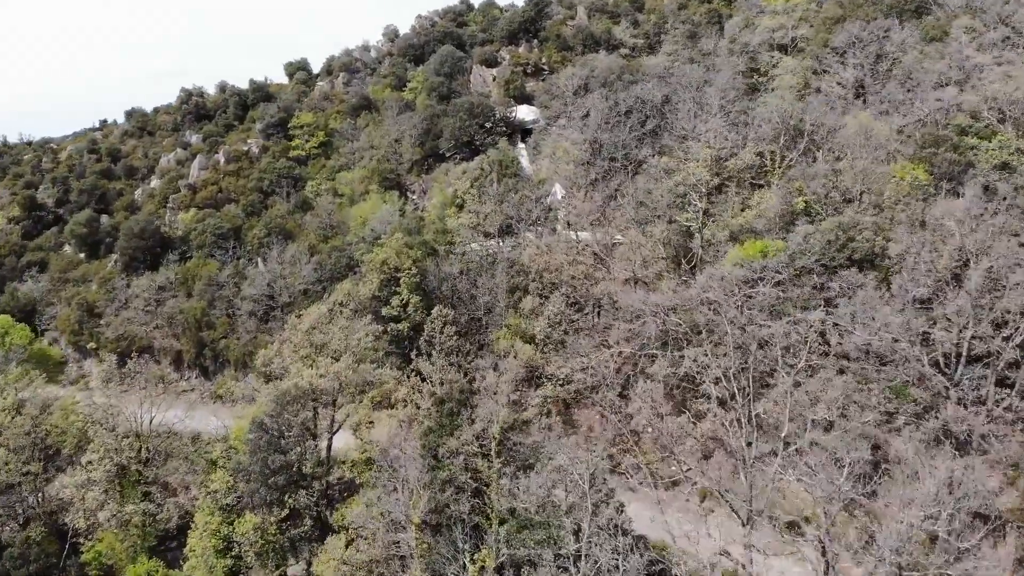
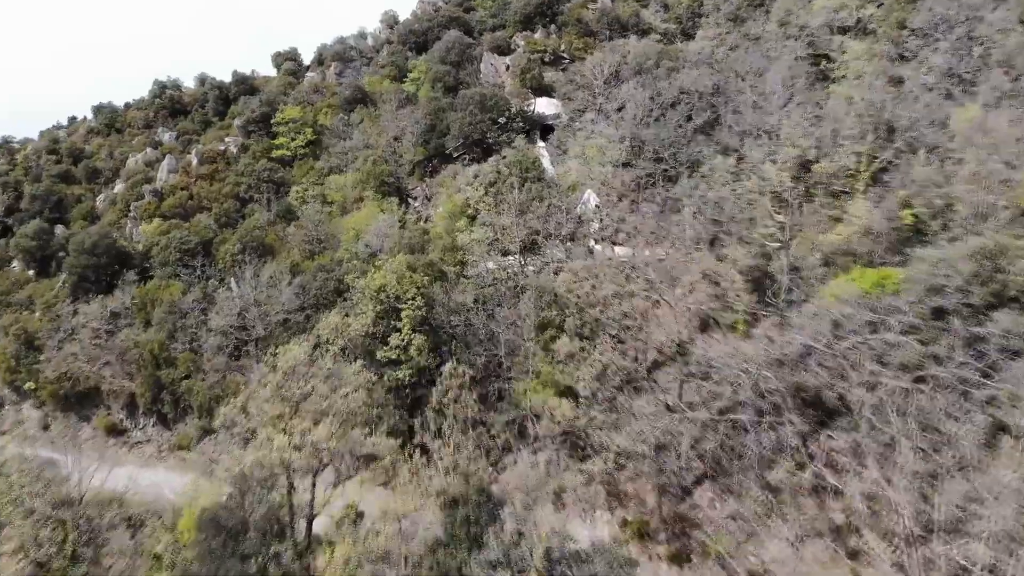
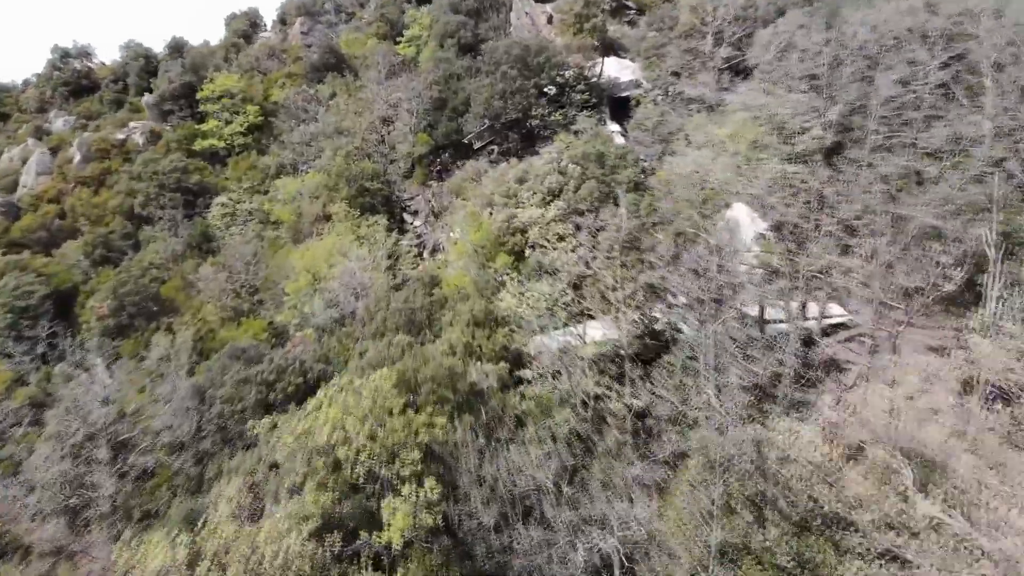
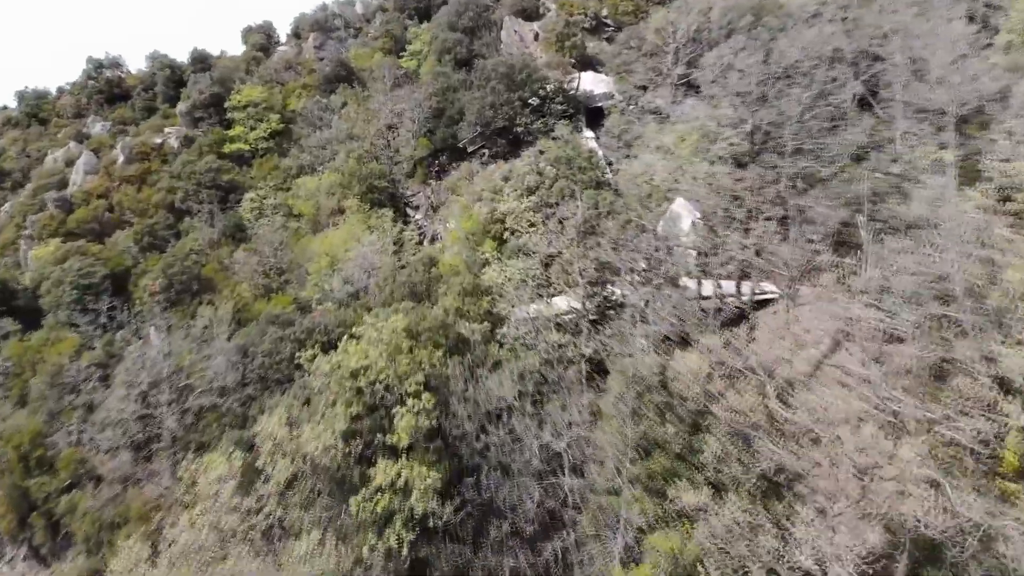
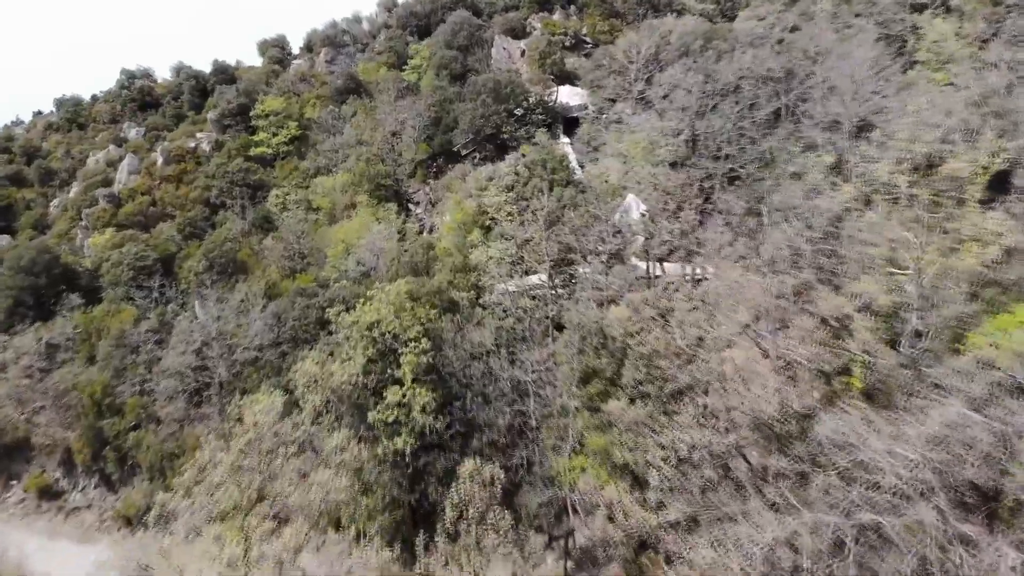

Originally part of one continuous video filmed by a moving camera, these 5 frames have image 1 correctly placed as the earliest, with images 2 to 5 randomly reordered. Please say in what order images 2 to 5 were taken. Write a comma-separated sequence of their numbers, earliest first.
2, 5, 4, 3
